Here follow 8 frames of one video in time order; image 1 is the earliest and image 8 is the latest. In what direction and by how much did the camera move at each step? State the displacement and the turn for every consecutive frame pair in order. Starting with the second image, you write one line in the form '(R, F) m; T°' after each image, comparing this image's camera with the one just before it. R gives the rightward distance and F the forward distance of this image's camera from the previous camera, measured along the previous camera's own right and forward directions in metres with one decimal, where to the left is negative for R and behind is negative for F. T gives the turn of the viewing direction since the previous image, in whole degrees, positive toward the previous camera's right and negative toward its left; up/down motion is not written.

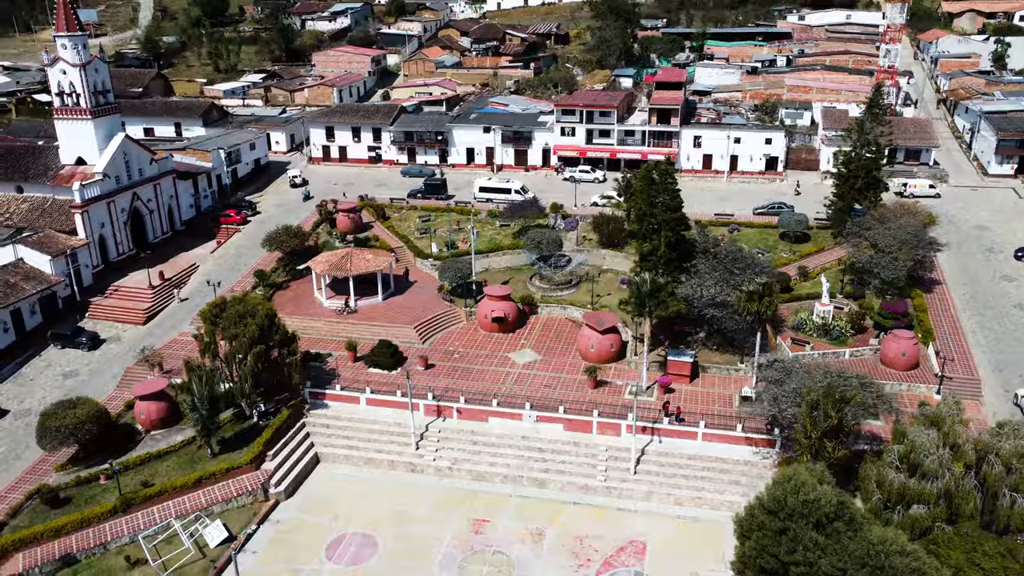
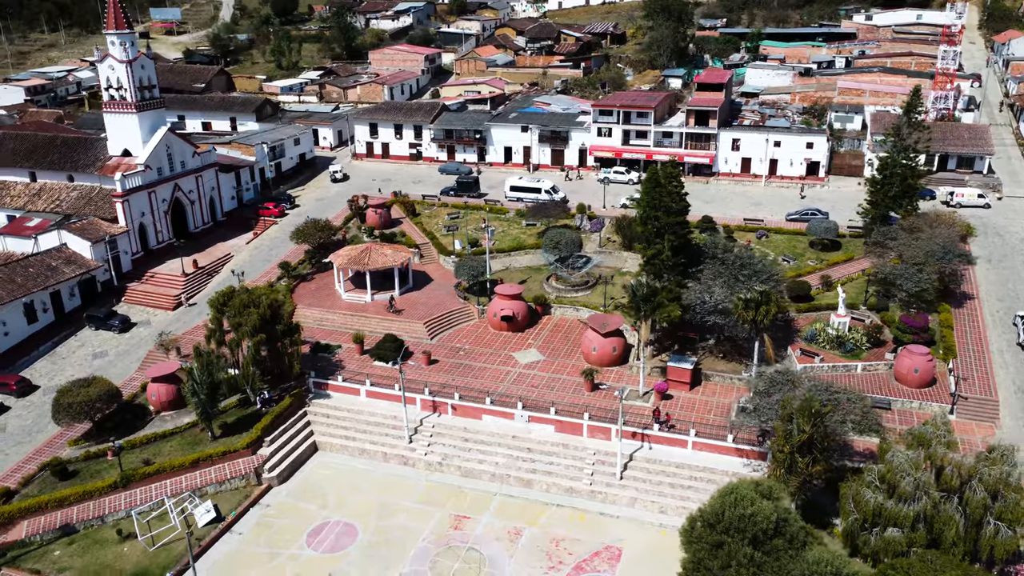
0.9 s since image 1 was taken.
(+3.2, +0.1) m; -5°
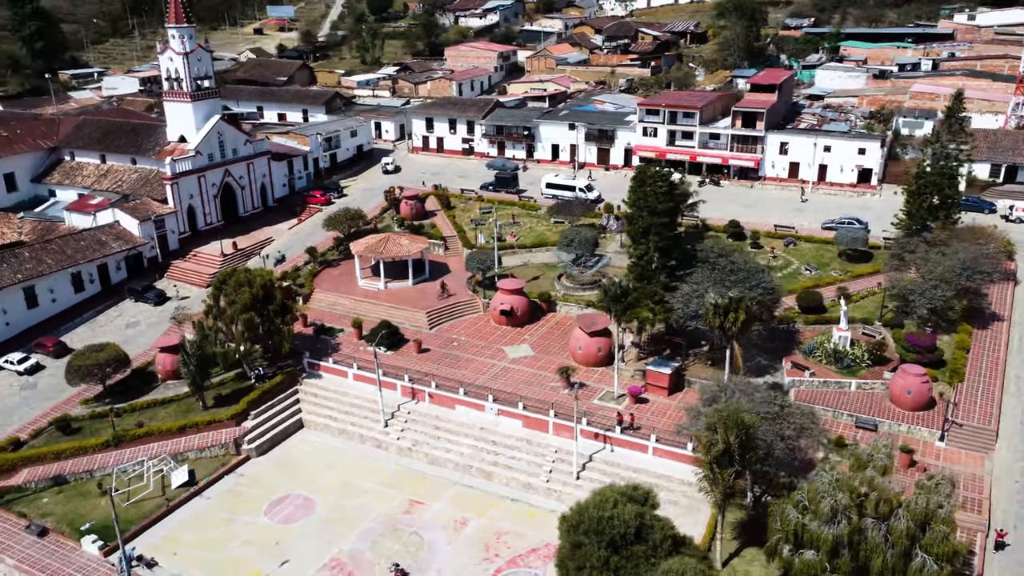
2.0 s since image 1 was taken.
(+5.6, +0.2) m; -8°
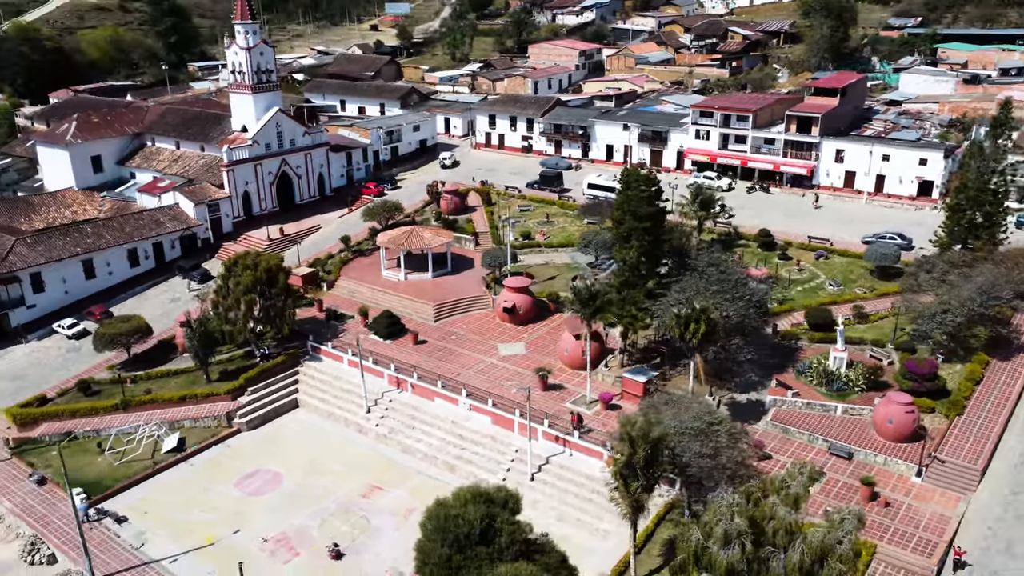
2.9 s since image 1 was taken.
(+6.0, +0.3) m; -9°
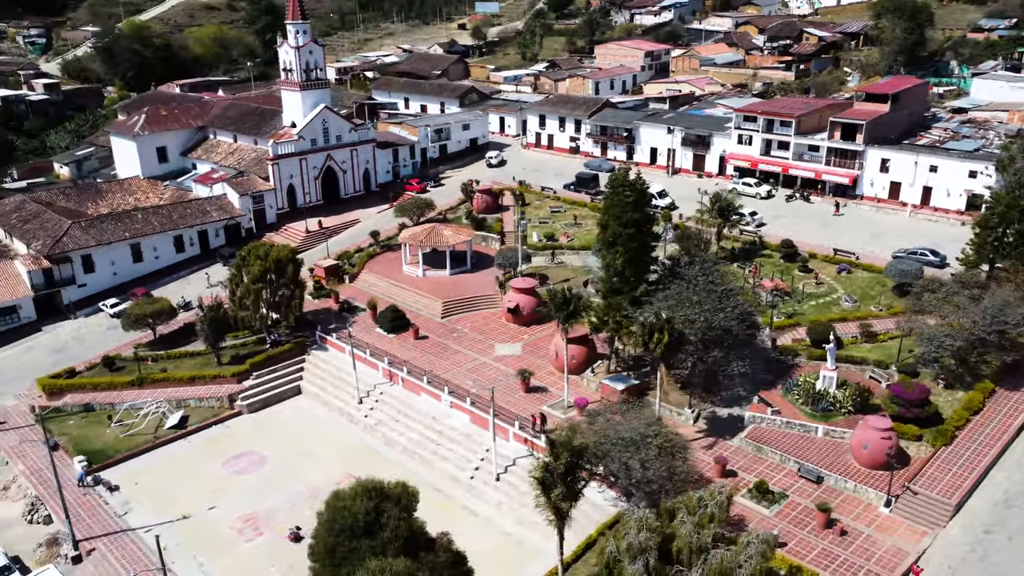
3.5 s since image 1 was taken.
(+4.7, +0.1) m; -7°
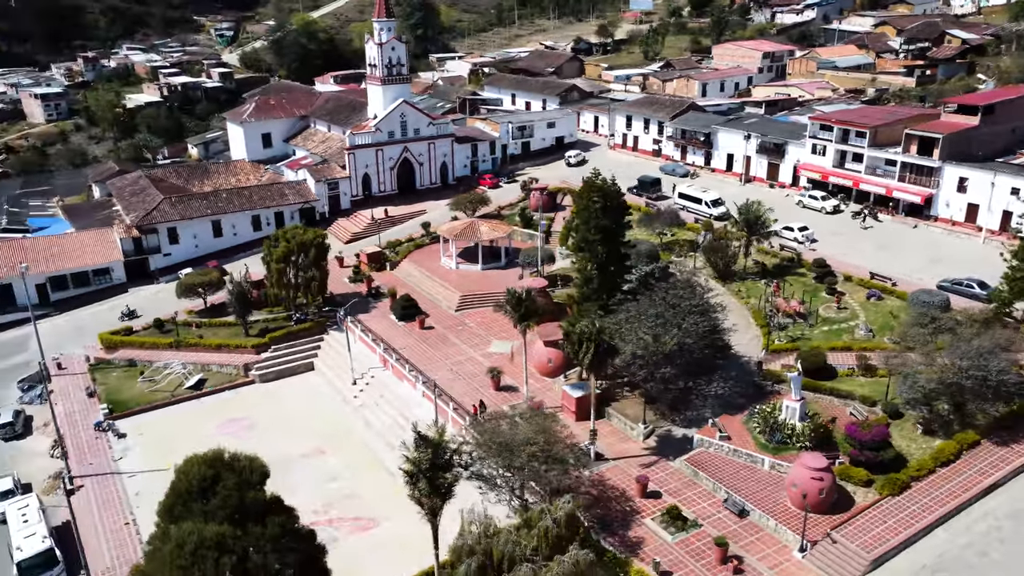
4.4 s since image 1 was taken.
(+8.1, +0.6) m; -12°
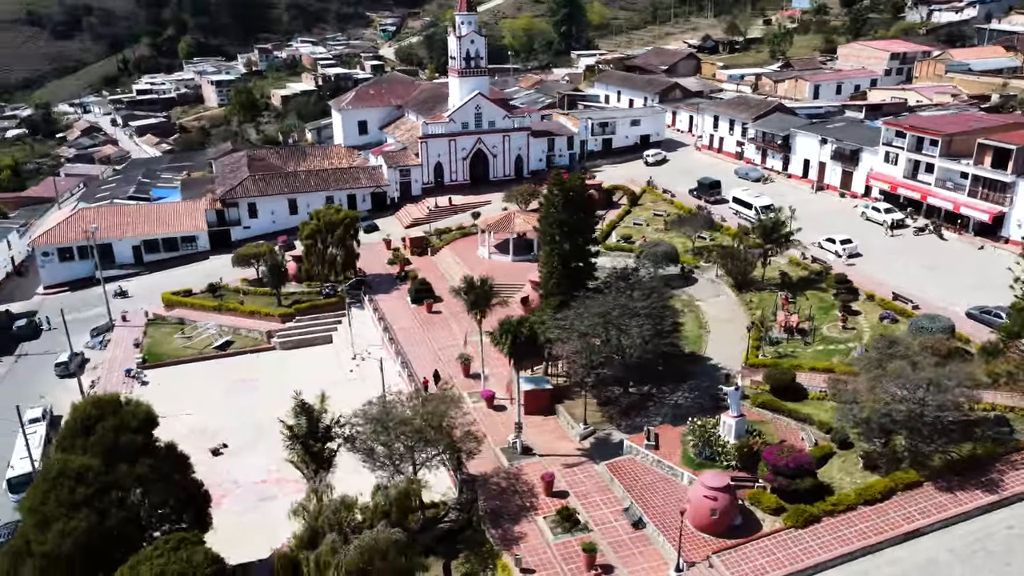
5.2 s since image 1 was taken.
(+8.2, +0.7) m; -12°
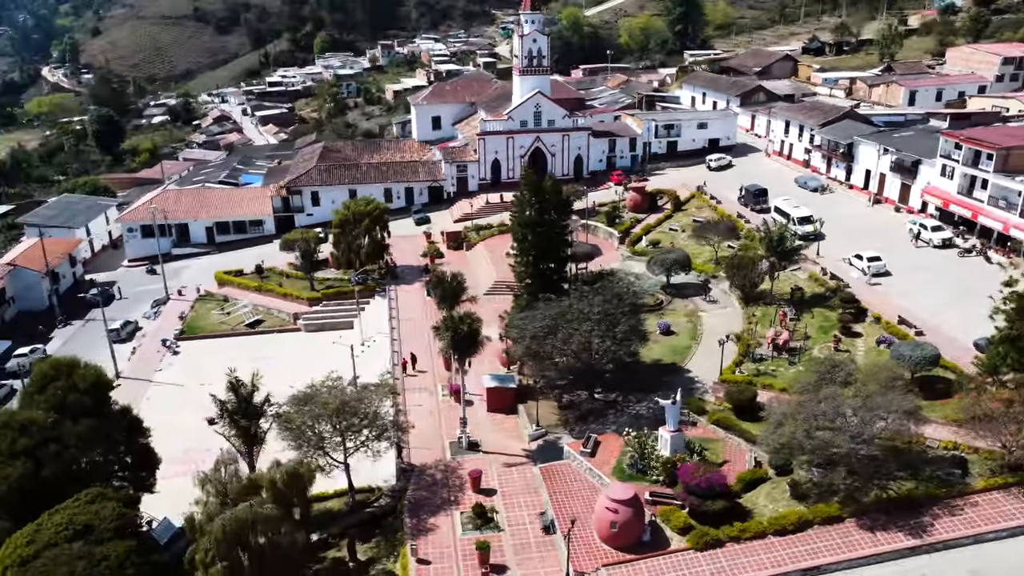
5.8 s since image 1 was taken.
(+6.3, +0.3) m; -9°
